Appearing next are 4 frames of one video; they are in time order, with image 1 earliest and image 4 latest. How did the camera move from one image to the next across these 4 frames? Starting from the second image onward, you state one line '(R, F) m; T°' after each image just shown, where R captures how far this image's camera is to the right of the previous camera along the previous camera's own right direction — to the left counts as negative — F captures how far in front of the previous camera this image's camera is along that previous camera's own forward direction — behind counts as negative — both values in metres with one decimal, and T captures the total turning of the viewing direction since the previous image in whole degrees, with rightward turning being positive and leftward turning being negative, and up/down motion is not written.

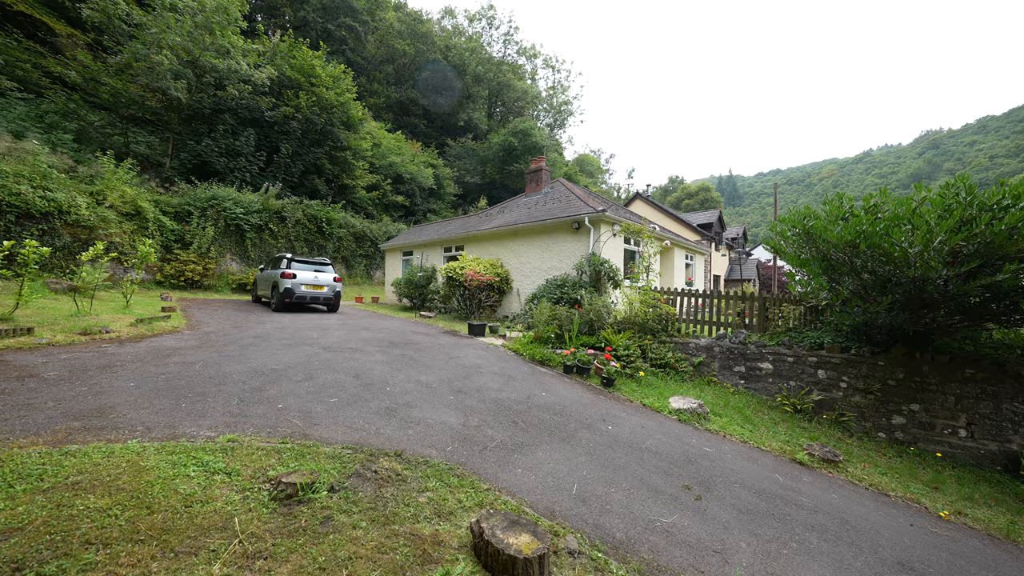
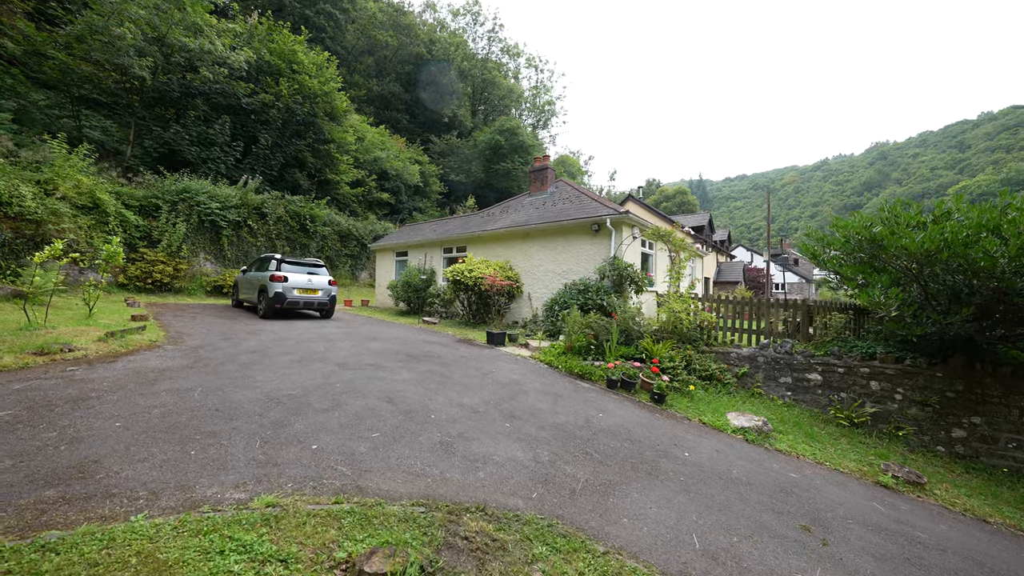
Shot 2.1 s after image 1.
(-1.0, +0.6) m; +4°
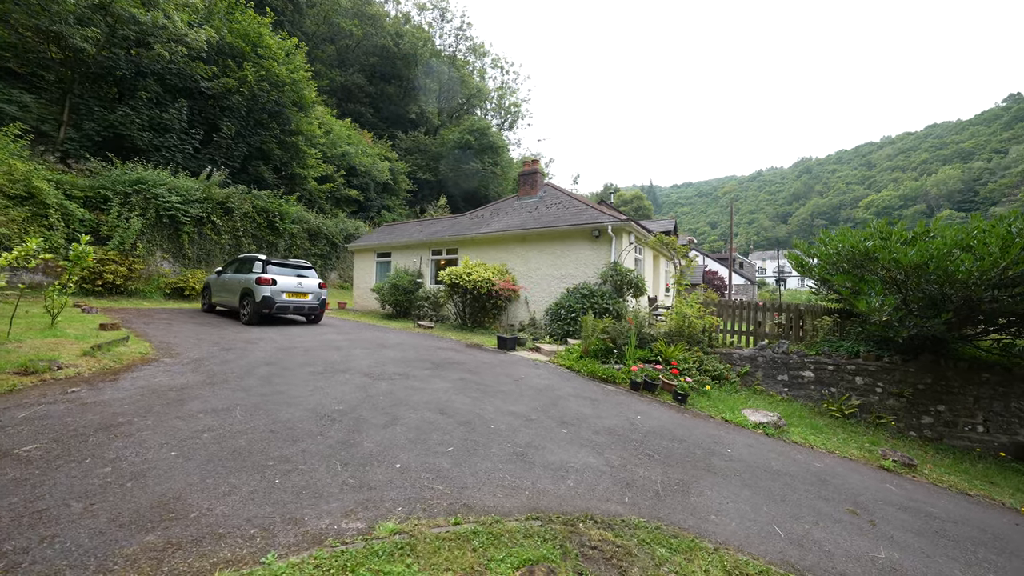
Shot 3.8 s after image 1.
(-1.1, 0.0) m; +7°
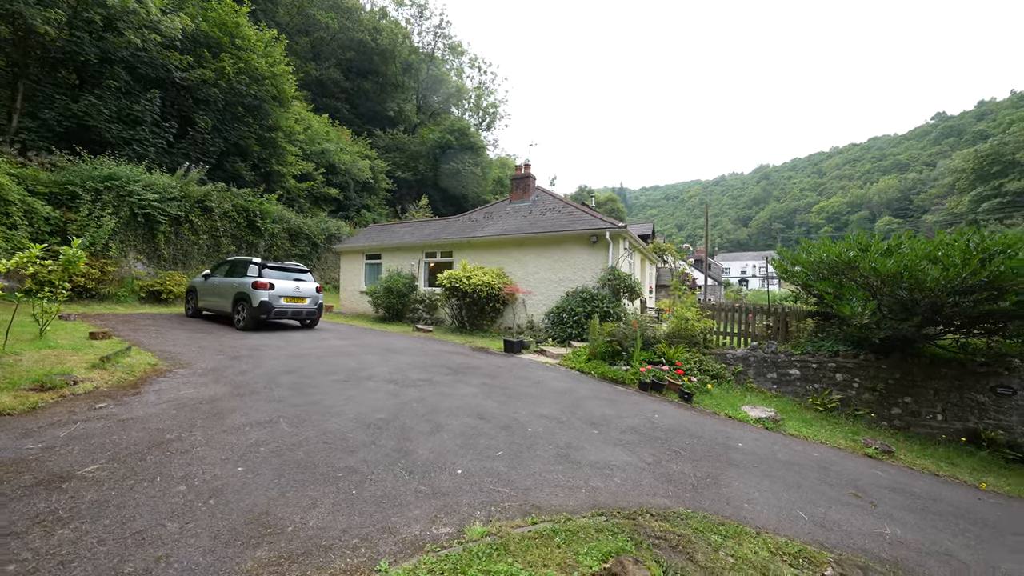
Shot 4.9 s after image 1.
(-0.7, -0.1) m; +4°
